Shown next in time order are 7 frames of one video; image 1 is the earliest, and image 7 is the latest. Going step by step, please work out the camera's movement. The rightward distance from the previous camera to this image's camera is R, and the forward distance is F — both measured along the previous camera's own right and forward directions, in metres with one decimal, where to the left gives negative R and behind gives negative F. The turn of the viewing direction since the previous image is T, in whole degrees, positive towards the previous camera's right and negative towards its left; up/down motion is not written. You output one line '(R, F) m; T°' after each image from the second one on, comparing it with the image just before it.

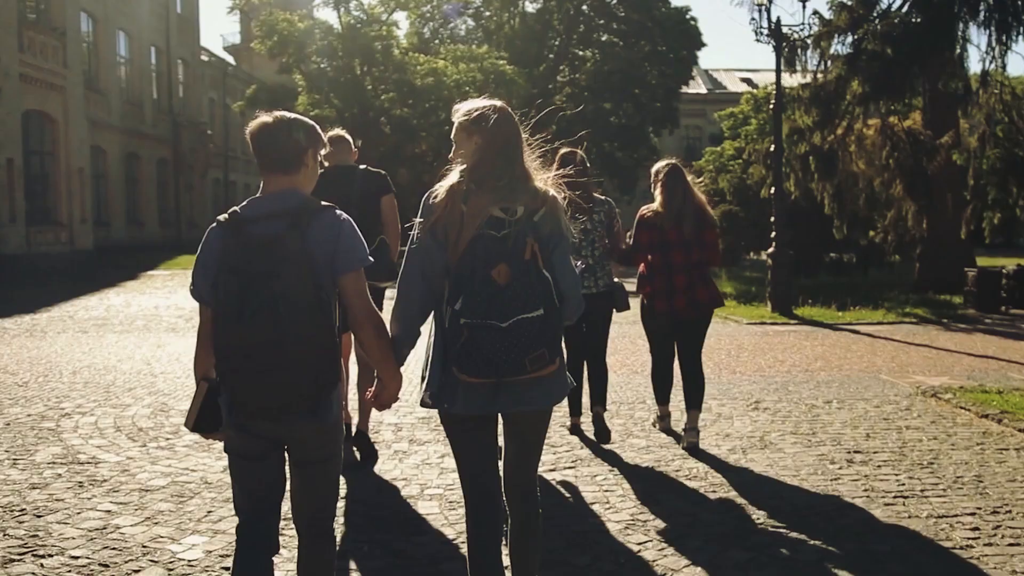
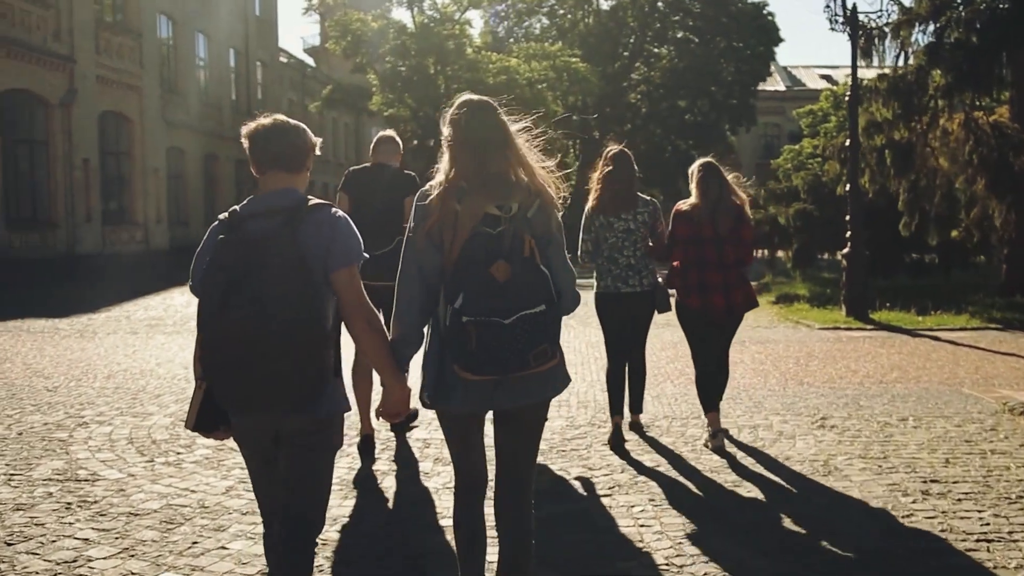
(+0.2, +0.6) m; -4°
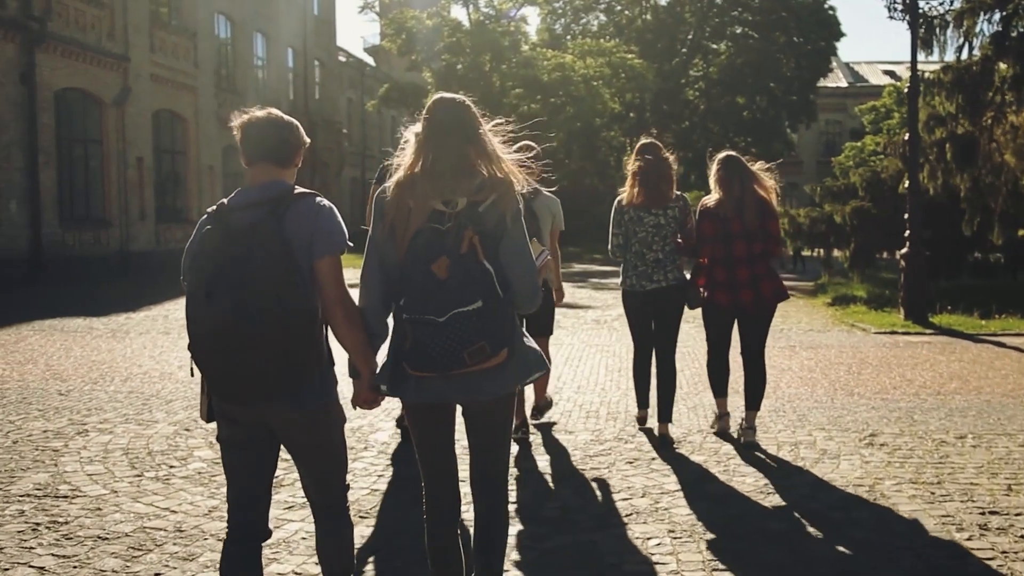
(+0.2, +0.5) m; -3°
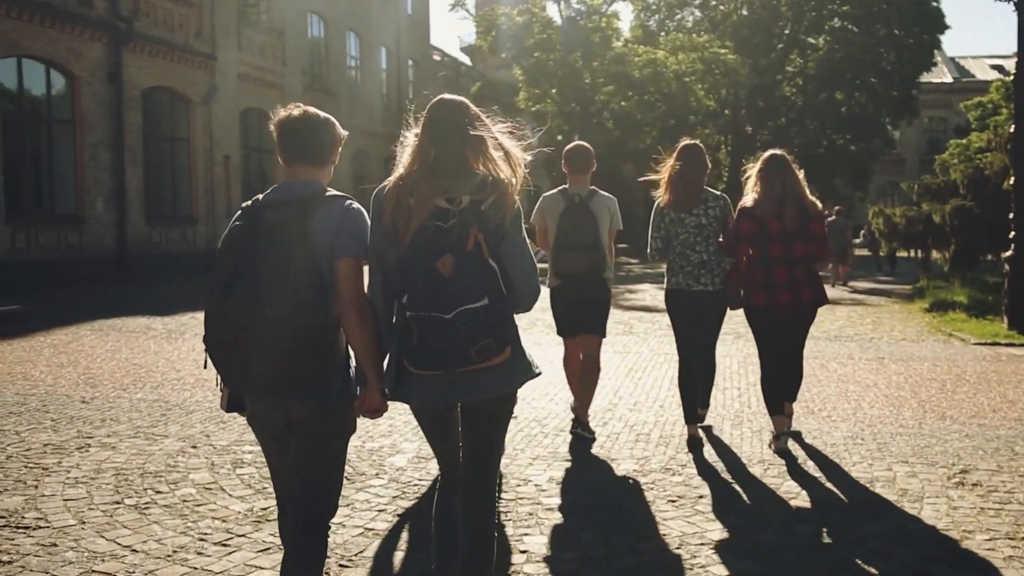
(+0.3, +0.8) m; -5°
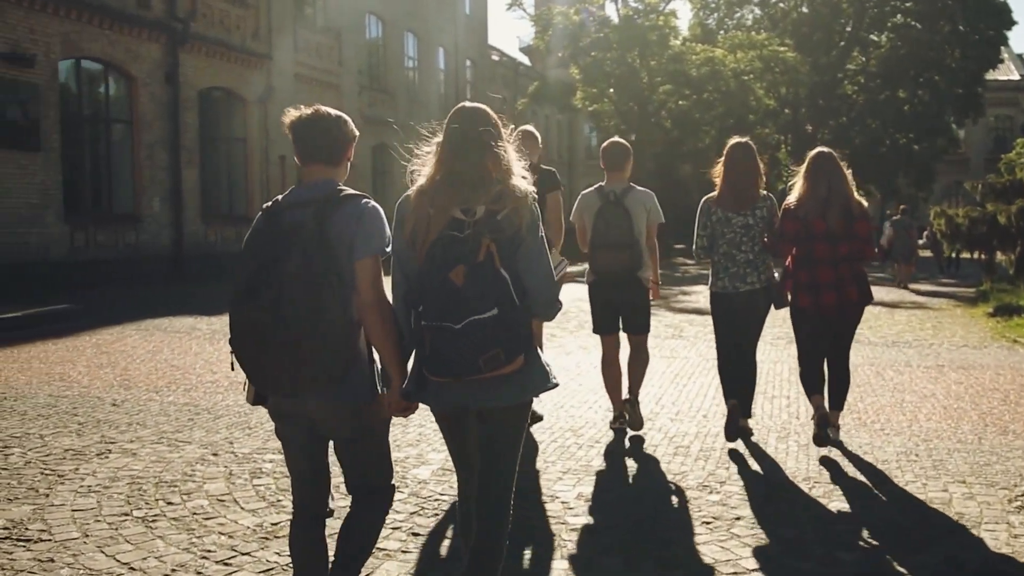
(+0.1, +0.3) m; -3°
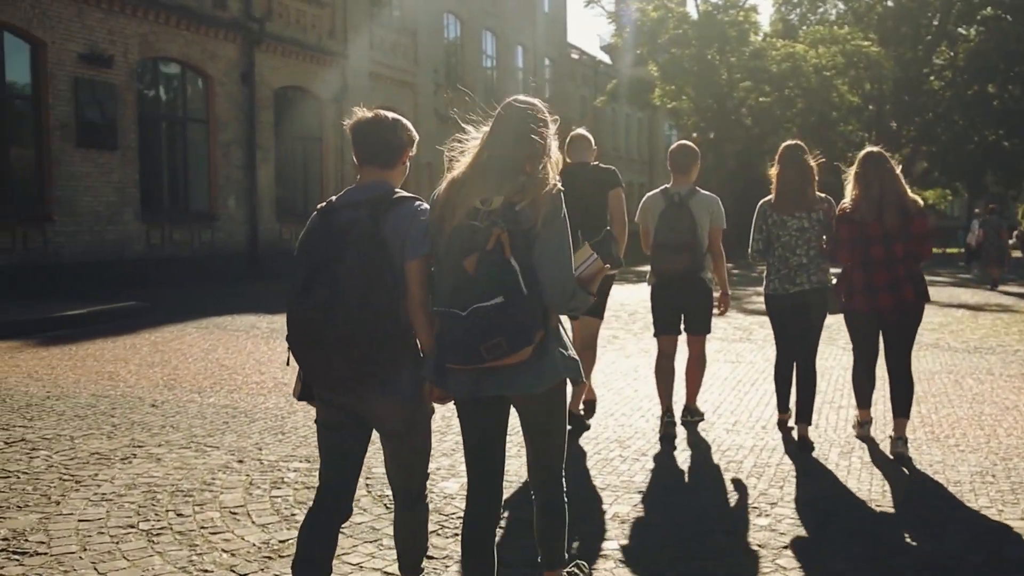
(+0.2, +0.4) m; -4°
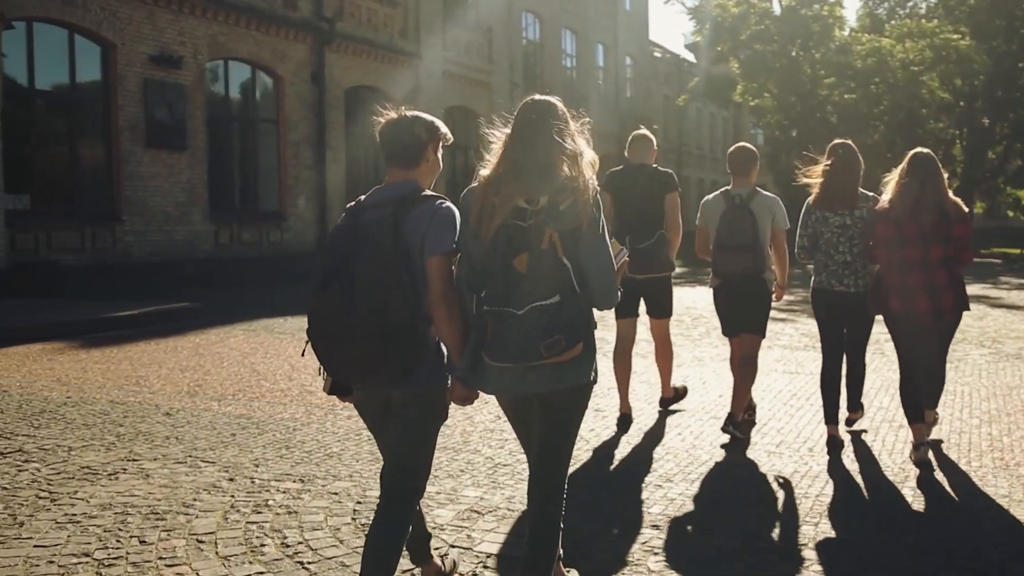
(+0.3, +0.5) m; -4°
